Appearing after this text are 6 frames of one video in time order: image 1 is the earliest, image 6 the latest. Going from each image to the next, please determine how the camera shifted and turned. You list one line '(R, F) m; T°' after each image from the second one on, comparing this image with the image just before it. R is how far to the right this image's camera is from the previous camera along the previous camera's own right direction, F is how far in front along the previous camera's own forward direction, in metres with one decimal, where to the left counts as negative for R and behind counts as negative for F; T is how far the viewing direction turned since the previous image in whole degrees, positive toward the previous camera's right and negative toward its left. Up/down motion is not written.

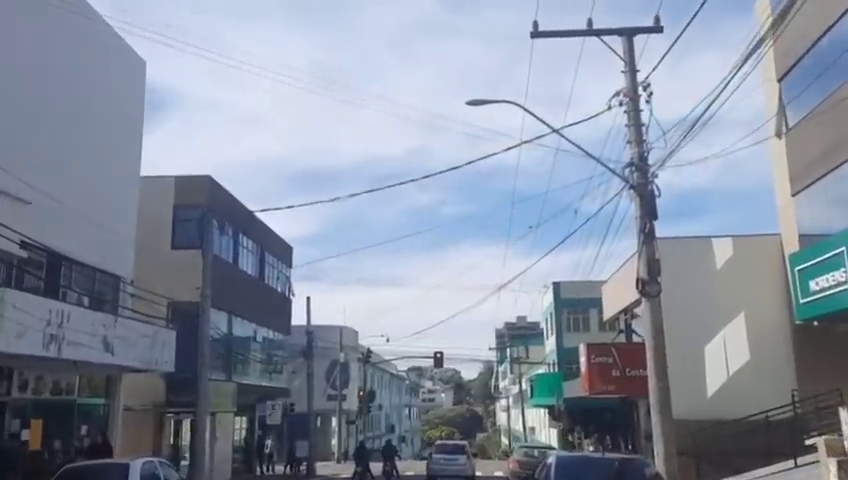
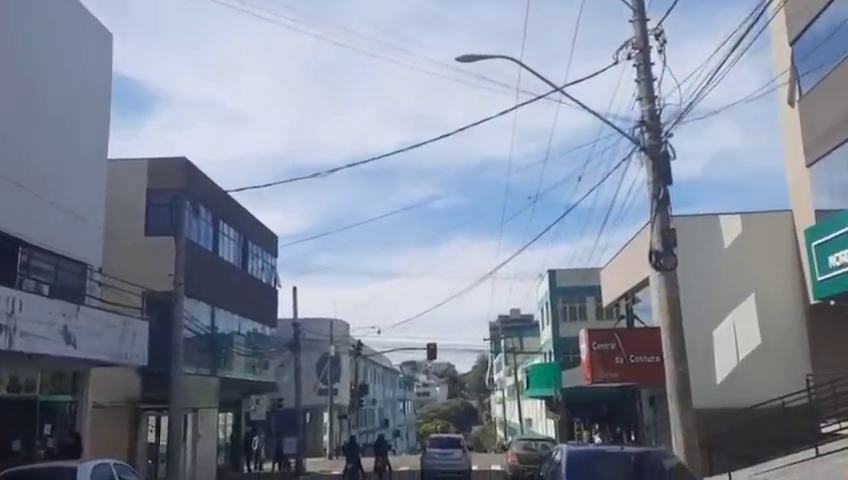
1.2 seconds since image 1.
(+0.1, +1.7) m; 0°
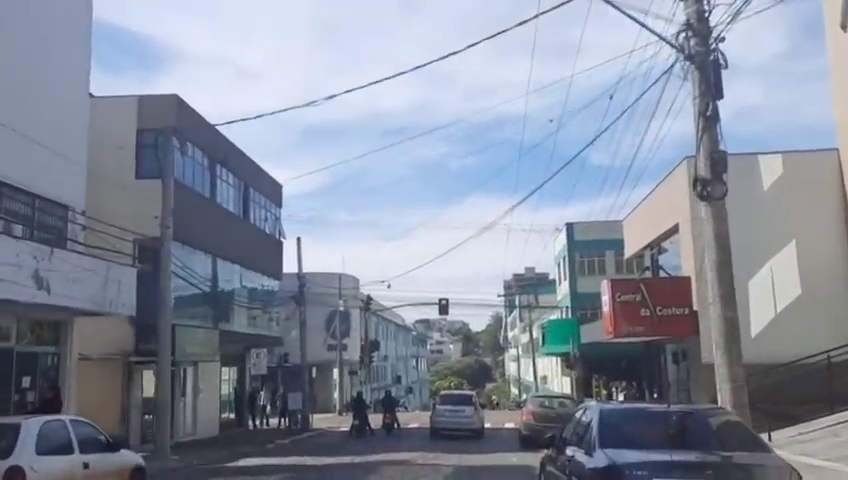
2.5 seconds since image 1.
(+0.1, +2.0) m; -1°
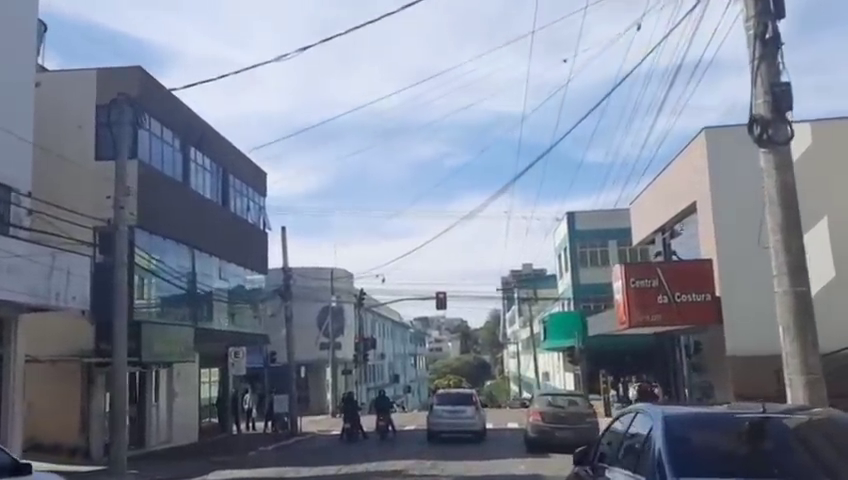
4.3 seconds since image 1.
(+0.1, +2.7) m; 0°
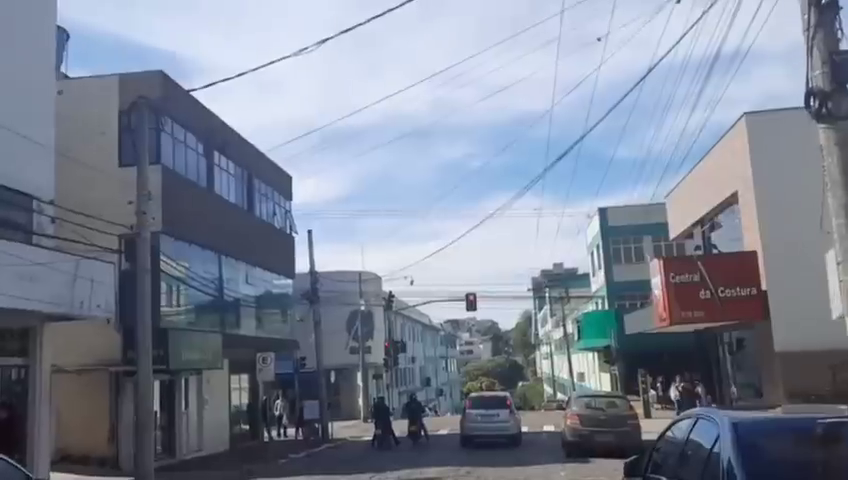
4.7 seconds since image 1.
(0.0, +0.6) m; -2°
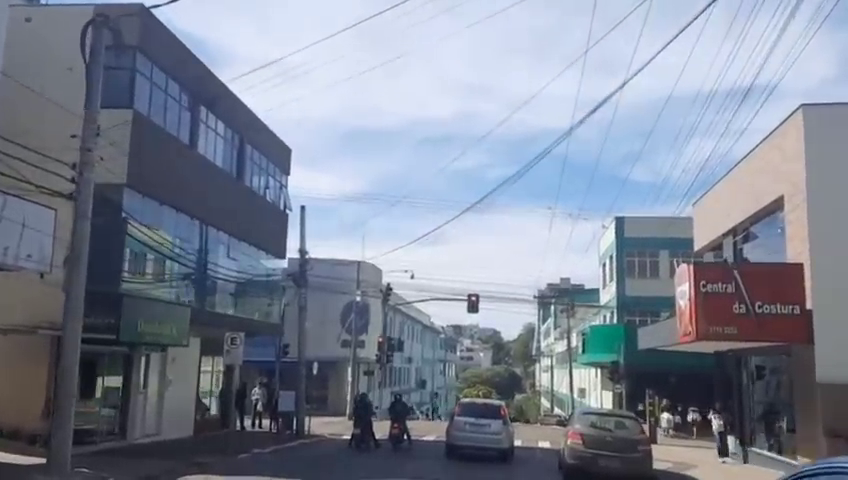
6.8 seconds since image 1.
(+0.3, +3.0) m; -1°
